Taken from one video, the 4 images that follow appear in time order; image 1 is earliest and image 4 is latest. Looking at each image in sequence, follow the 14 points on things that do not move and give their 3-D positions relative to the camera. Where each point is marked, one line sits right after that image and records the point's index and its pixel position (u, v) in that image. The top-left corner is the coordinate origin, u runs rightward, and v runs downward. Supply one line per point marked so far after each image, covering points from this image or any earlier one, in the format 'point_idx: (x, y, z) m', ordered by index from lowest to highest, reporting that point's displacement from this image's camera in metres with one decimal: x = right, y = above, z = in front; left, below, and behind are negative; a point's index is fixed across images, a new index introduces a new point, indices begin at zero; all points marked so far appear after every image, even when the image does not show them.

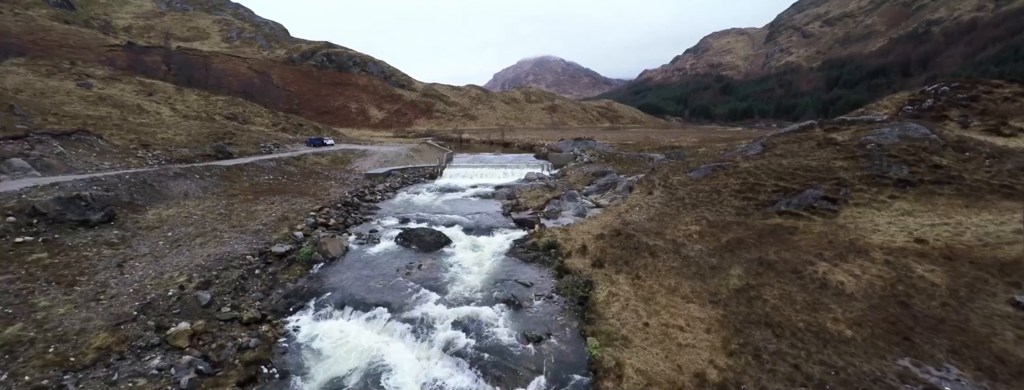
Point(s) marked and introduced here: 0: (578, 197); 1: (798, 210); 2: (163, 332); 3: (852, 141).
0: (+3.7, -0.1, +19.7) m
1: (+12.2, -0.7, +14.7) m
2: (-9.1, -3.6, +9.1) m
3: (+17.6, +2.8, +17.8) m
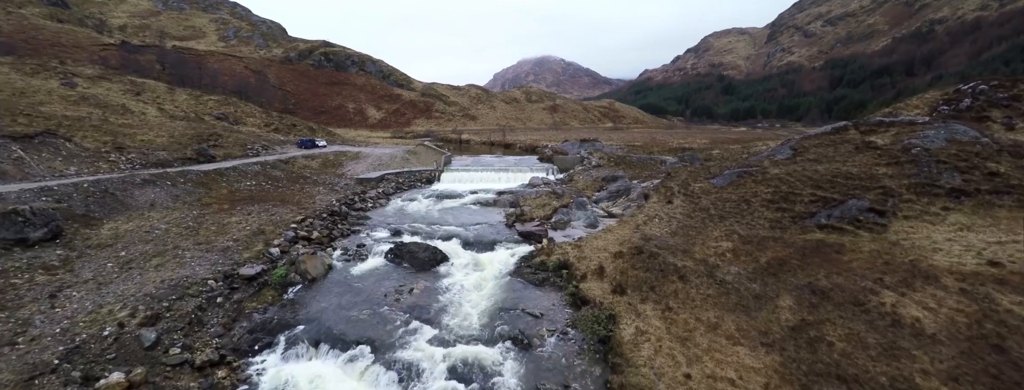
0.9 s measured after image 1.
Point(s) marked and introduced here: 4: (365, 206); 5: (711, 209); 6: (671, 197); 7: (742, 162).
0: (+3.9, -0.5, +17.9) m
1: (+12.4, -1.1, +13.0) m
2: (-8.9, -4.0, +7.3) m
3: (+17.8, +2.3, +16.1) m
4: (-7.9, -0.6, +18.6) m
5: (+8.6, -0.6, +14.9) m
6: (+7.6, -0.1, +16.5) m
7: (+12.6, +1.8, +18.8) m
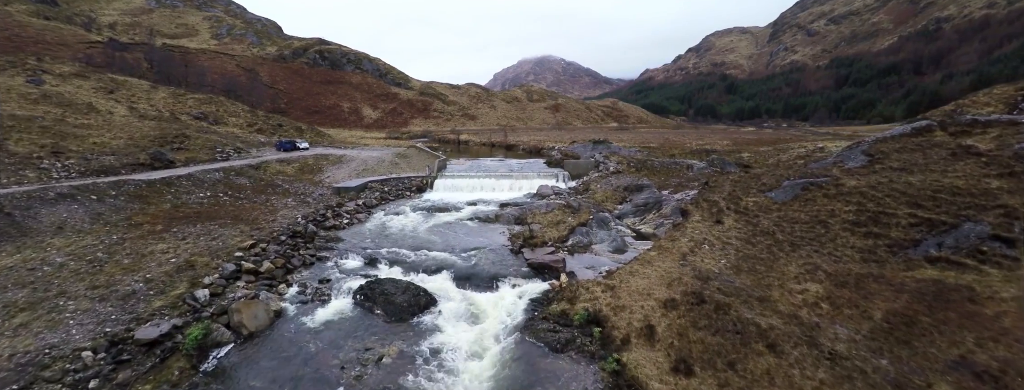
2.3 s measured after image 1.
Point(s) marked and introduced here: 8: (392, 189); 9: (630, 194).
0: (+4.2, -1.2, +14.6) m
1: (+12.7, -1.8, +9.7) m
2: (-8.7, -4.7, +4.0) m
3: (+18.0, +1.7, +12.7) m
4: (-7.7, -1.3, +15.3) m
5: (+8.8, -1.3, +11.6) m
6: (+7.9, -0.8, +13.2) m
7: (+12.8, +1.1, +15.5) m
8: (-6.9, +0.3, +20.1) m
9: (+5.9, 0.0, +17.4) m
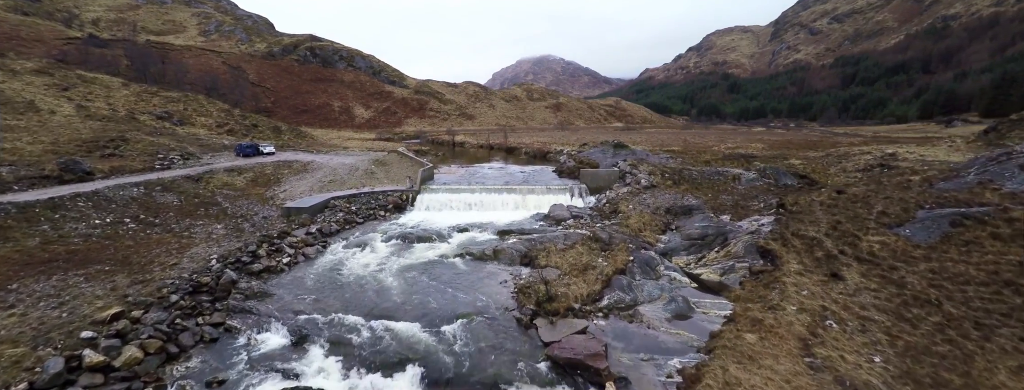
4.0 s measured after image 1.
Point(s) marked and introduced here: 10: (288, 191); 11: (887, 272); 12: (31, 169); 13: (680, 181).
0: (+4.4, -2.1, +10.3) m
1: (+12.9, -2.7, +5.4) m
2: (-8.5, -5.7, -0.3) m
3: (+18.2, +0.7, +8.5) m
4: (-7.5, -2.2, +11.0) m
5: (+9.0, -2.2, +7.4) m
6: (+8.0, -1.7, +8.9) m
7: (+13.0, +0.2, +11.3) m
8: (-6.8, -0.7, +15.9) m
9: (+6.0, -0.9, +13.1) m
10: (-11.5, +0.2, +18.0) m
11: (+8.8, -1.8, +8.3) m
12: (-22.8, +1.2, +16.4) m
13: (+8.0, +0.6, +16.7) m
